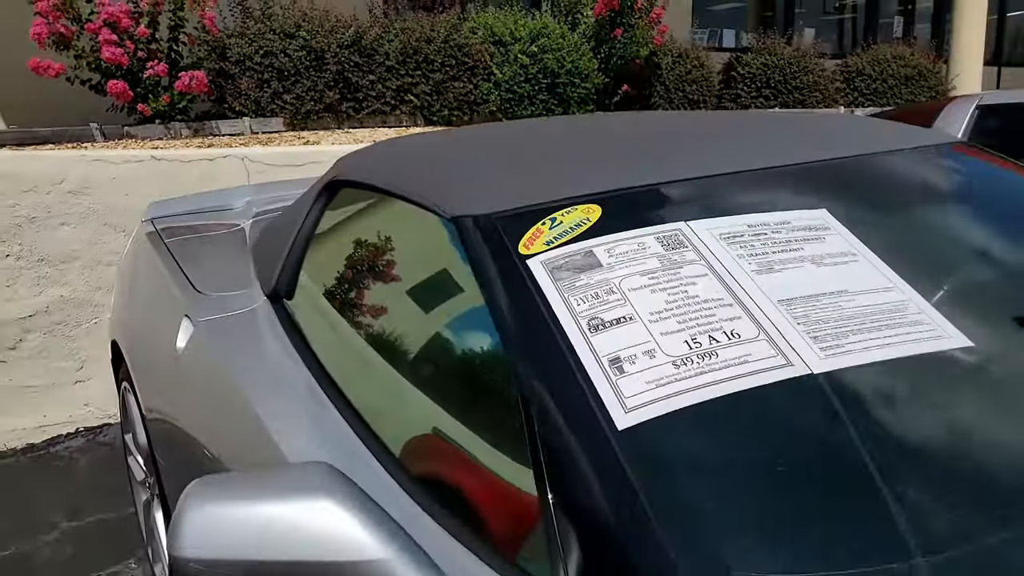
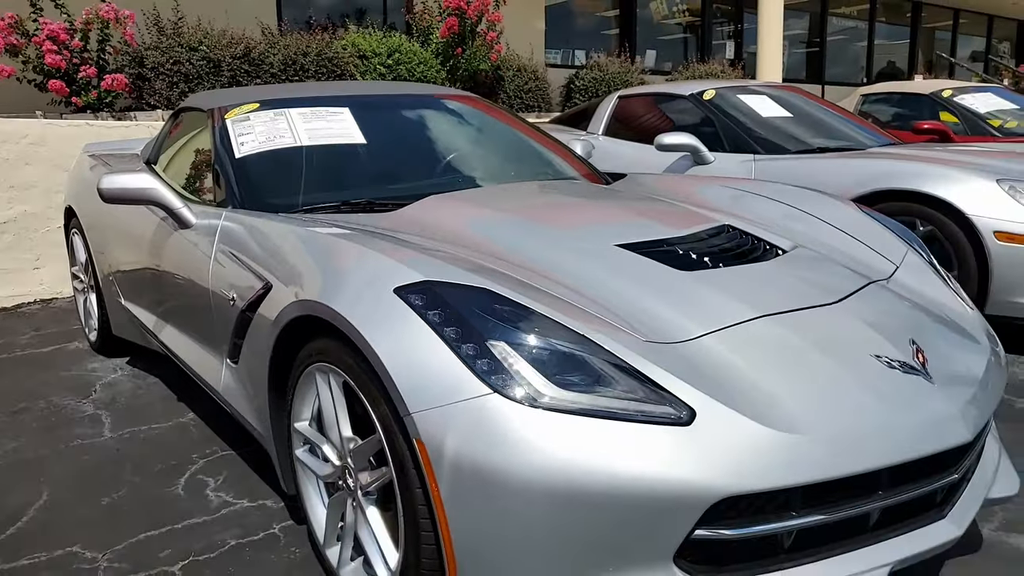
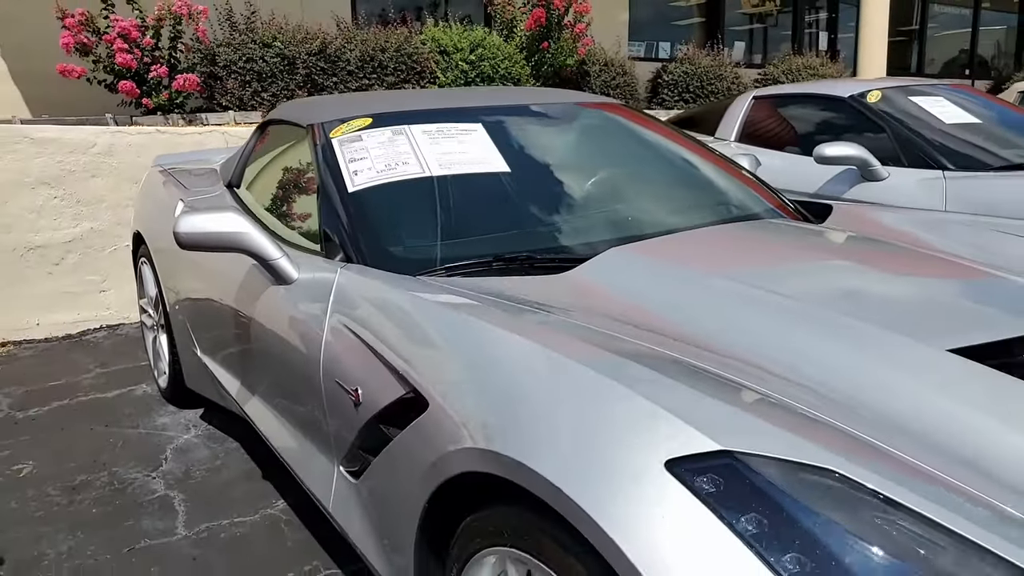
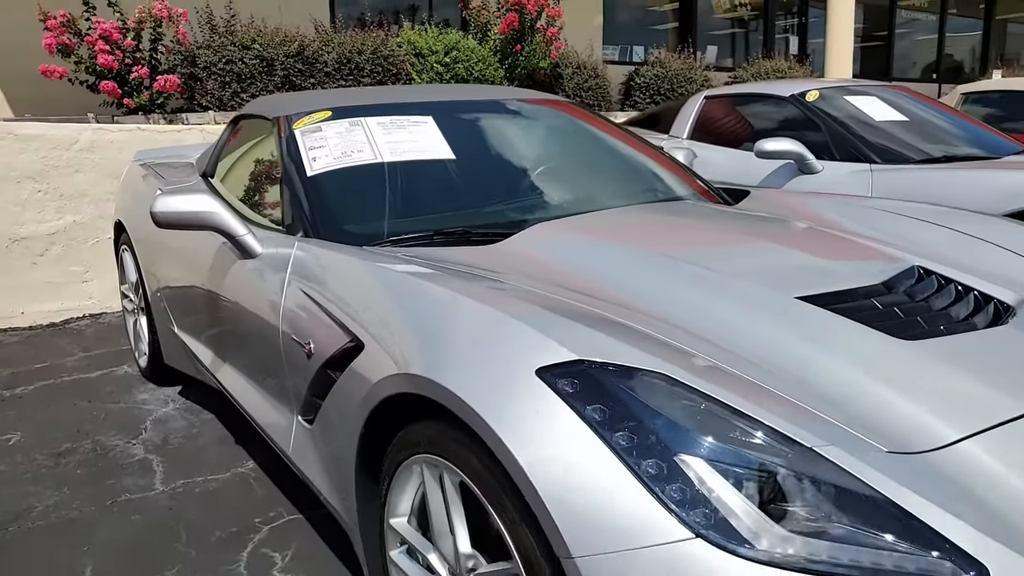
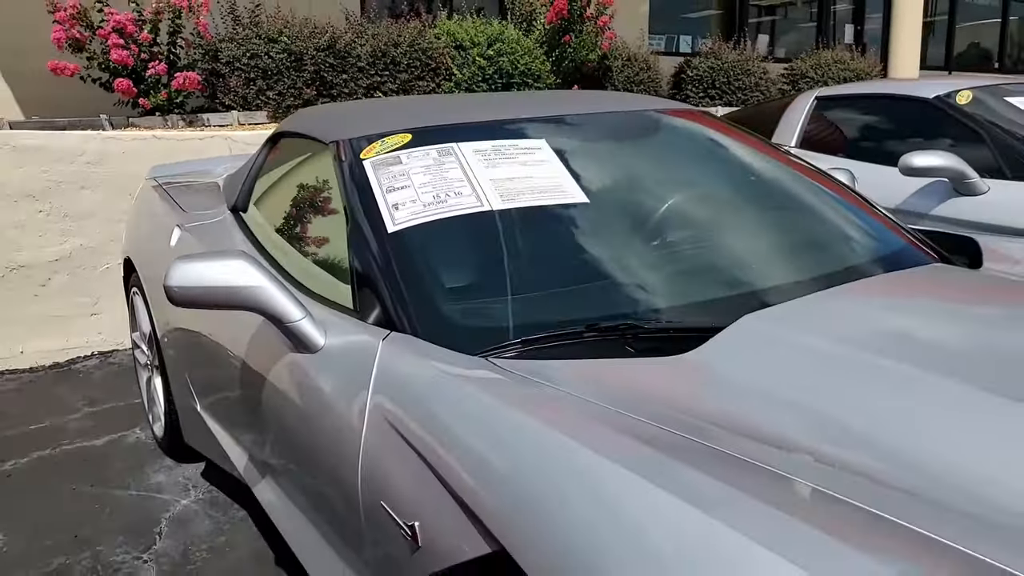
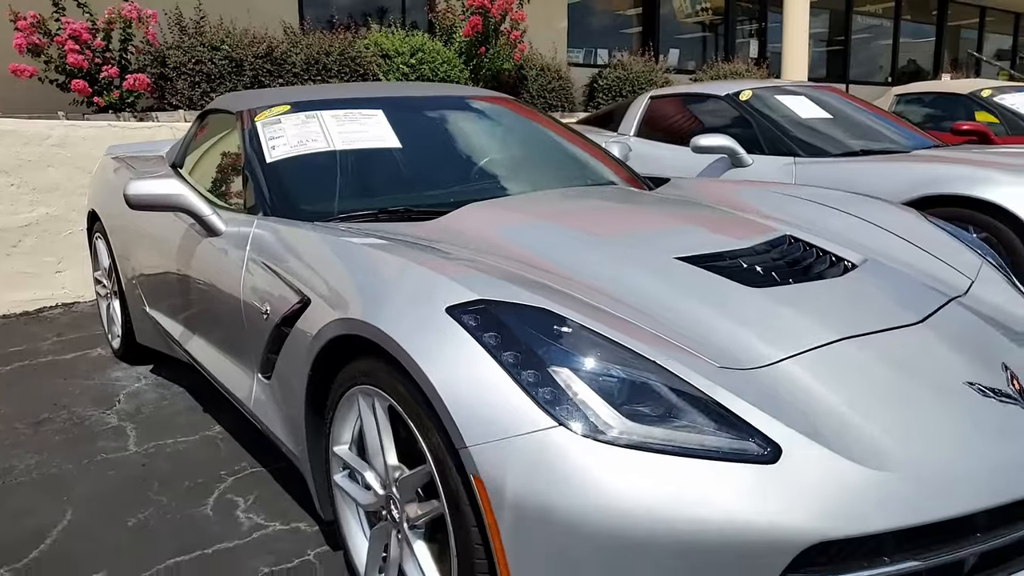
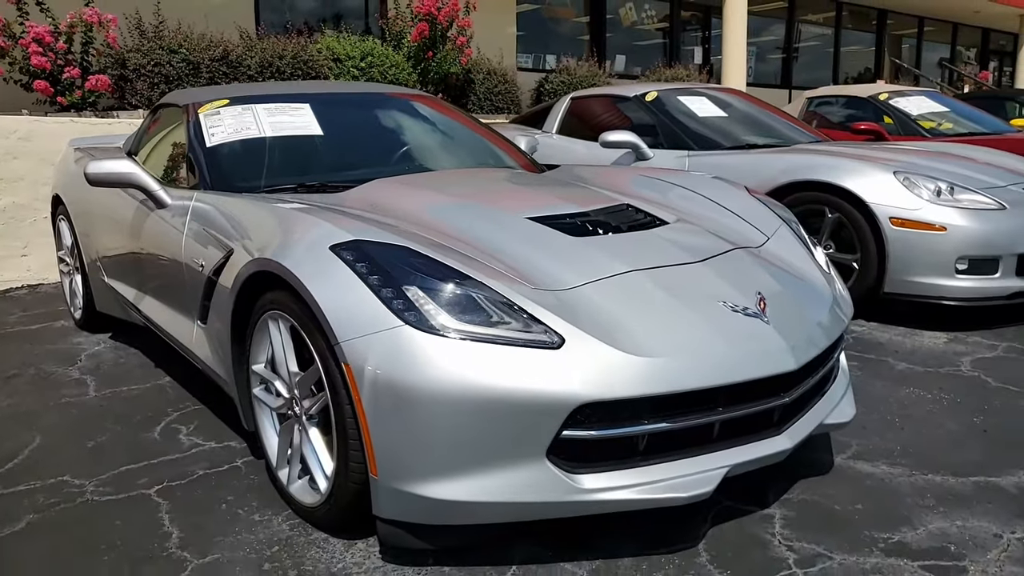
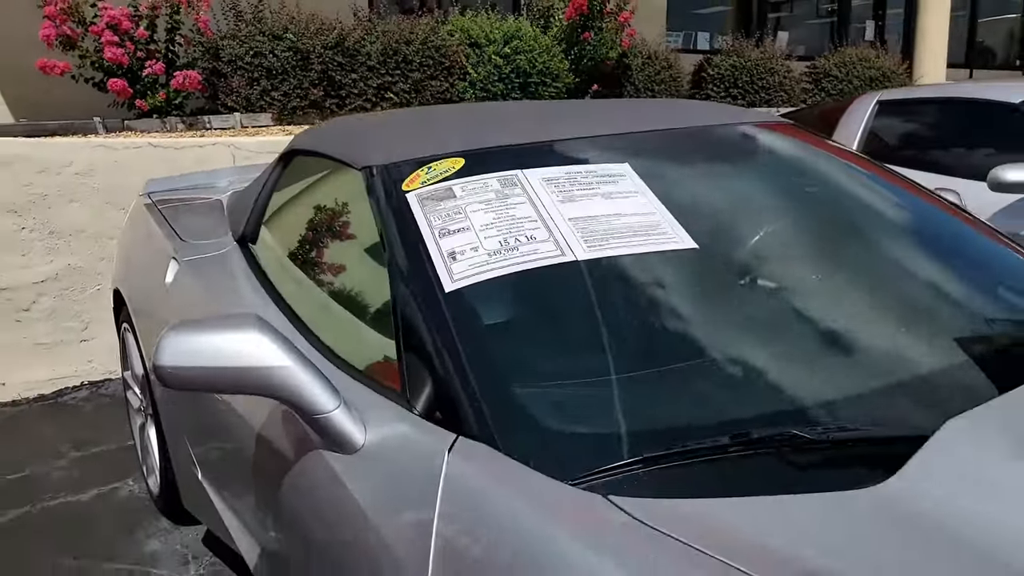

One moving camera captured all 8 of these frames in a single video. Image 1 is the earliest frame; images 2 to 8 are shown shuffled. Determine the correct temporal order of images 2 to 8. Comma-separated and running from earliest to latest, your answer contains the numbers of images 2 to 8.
8, 5, 3, 4, 6, 2, 7
